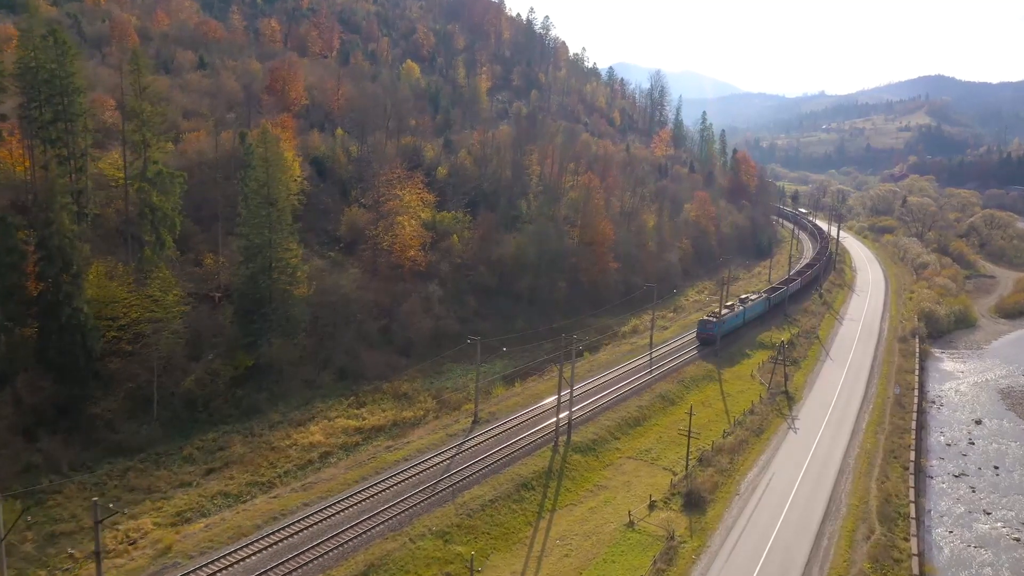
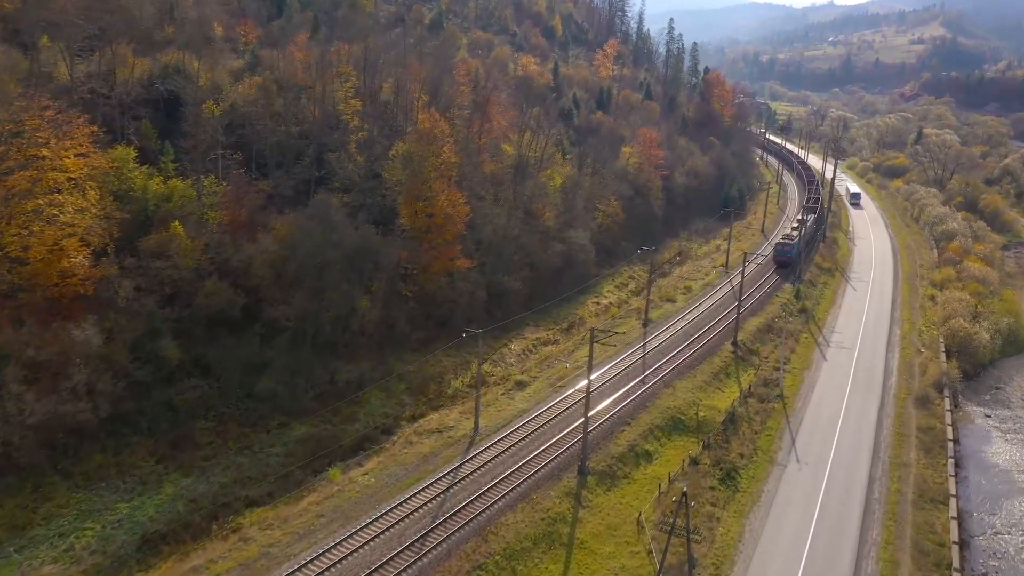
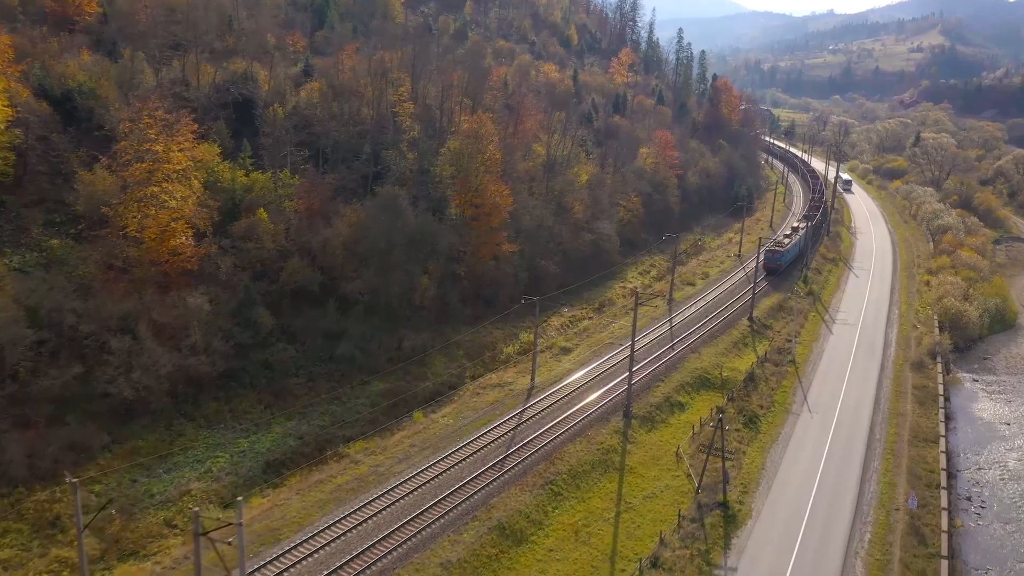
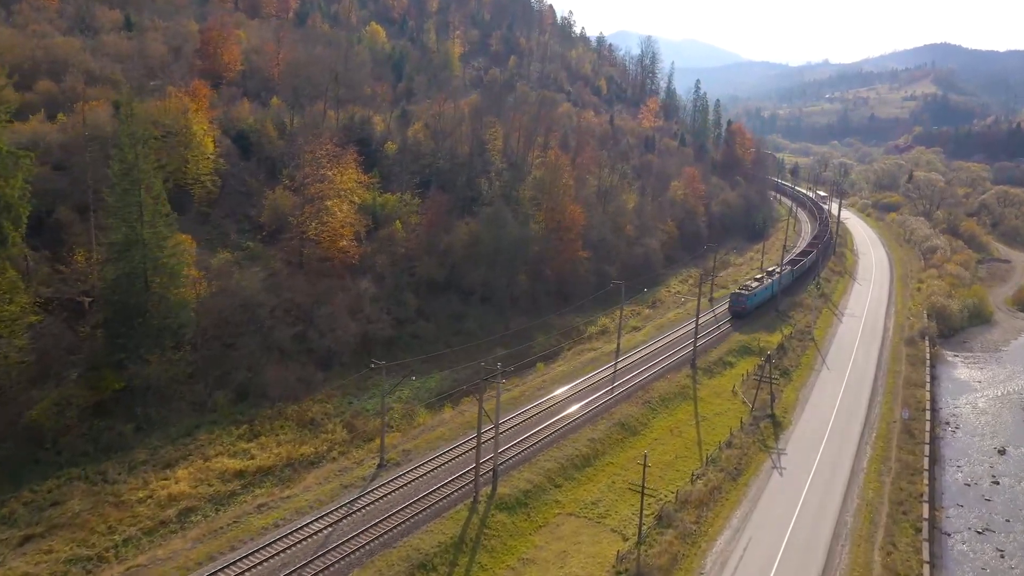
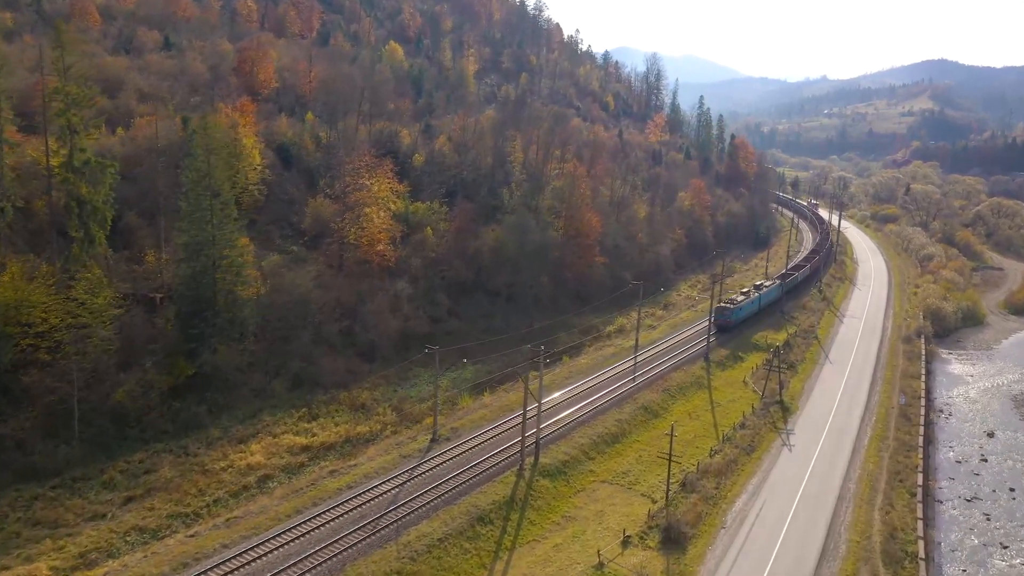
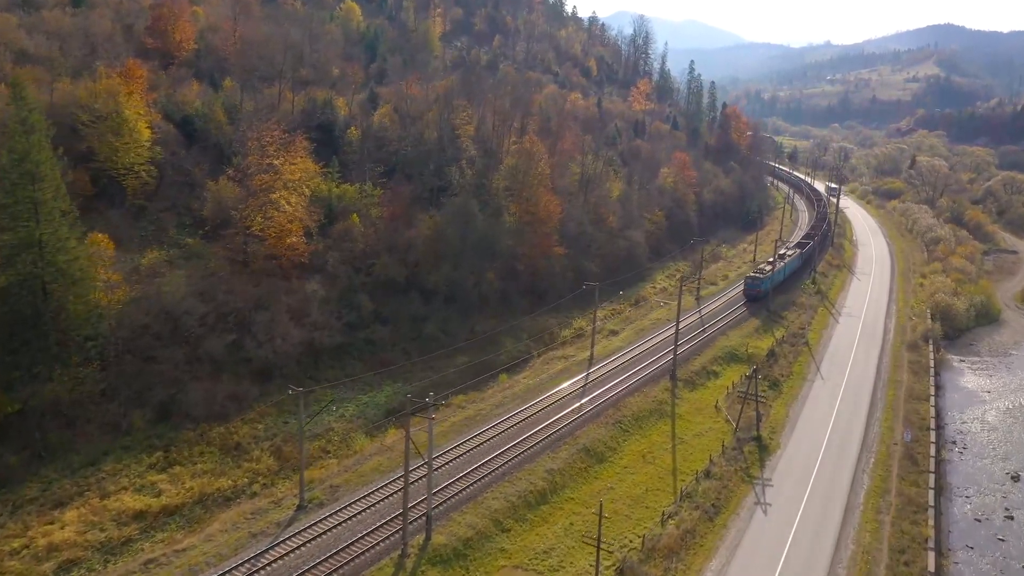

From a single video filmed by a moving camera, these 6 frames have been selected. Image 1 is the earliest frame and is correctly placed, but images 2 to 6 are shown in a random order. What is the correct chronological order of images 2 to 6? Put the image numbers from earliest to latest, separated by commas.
5, 4, 6, 3, 2
